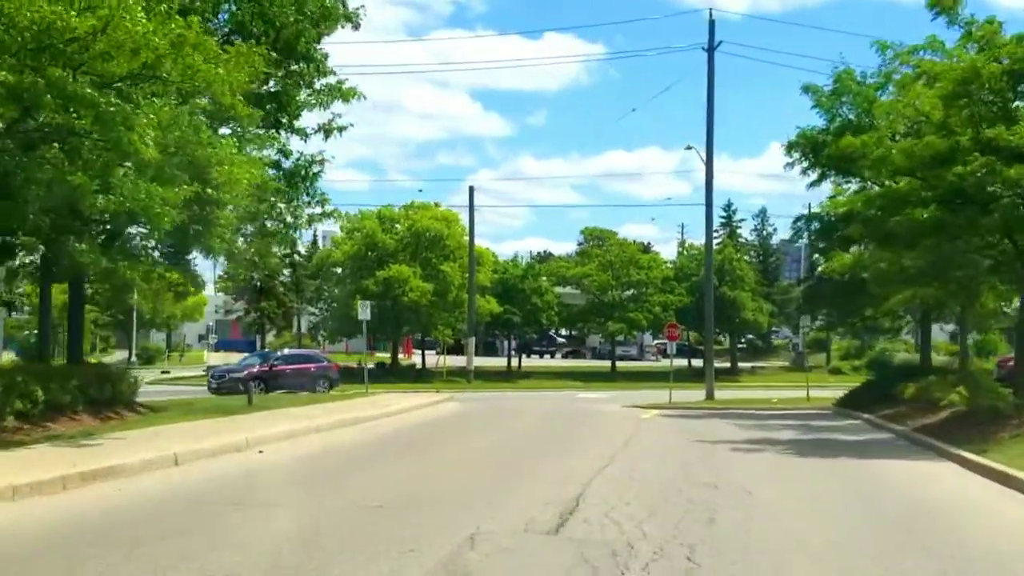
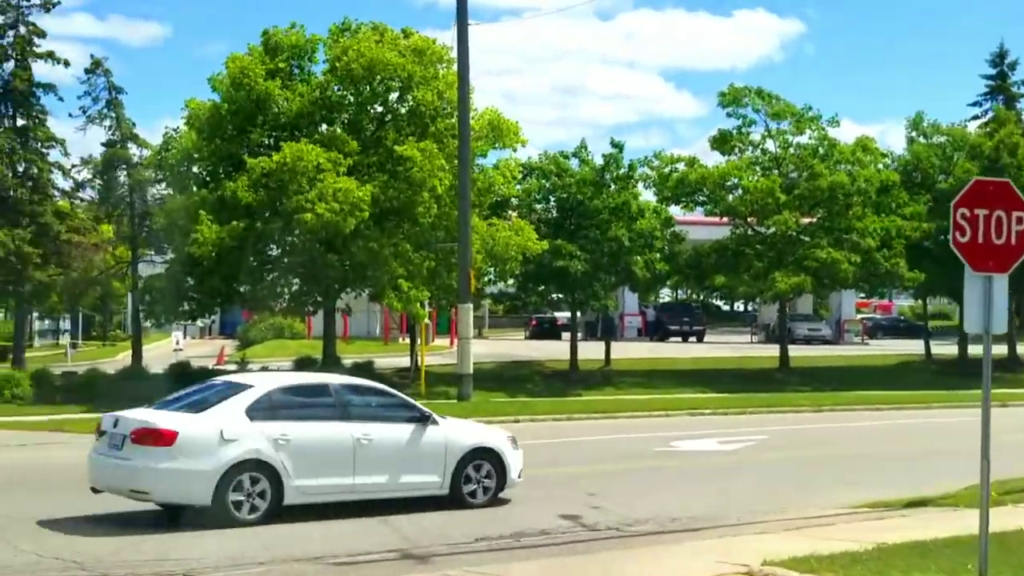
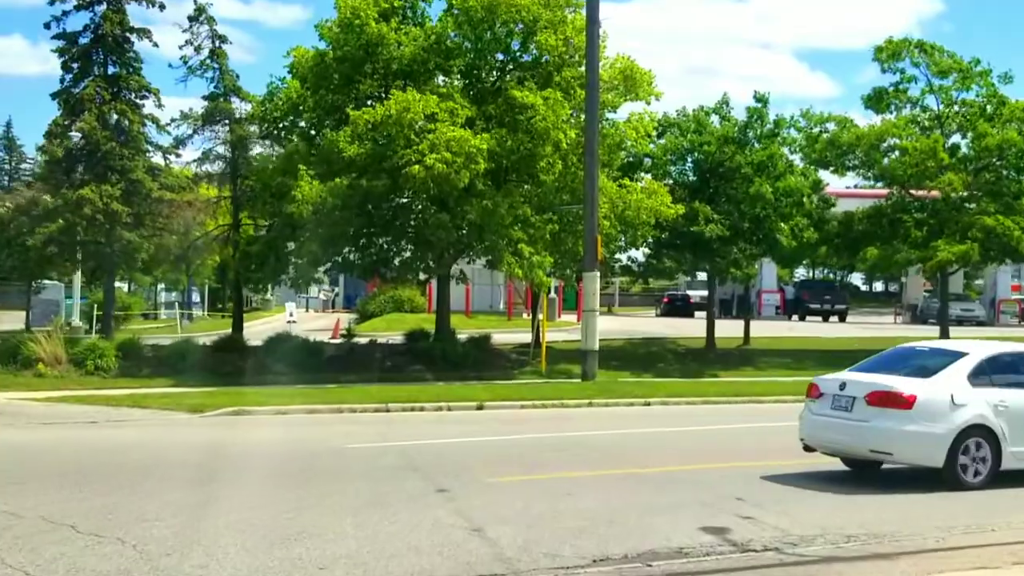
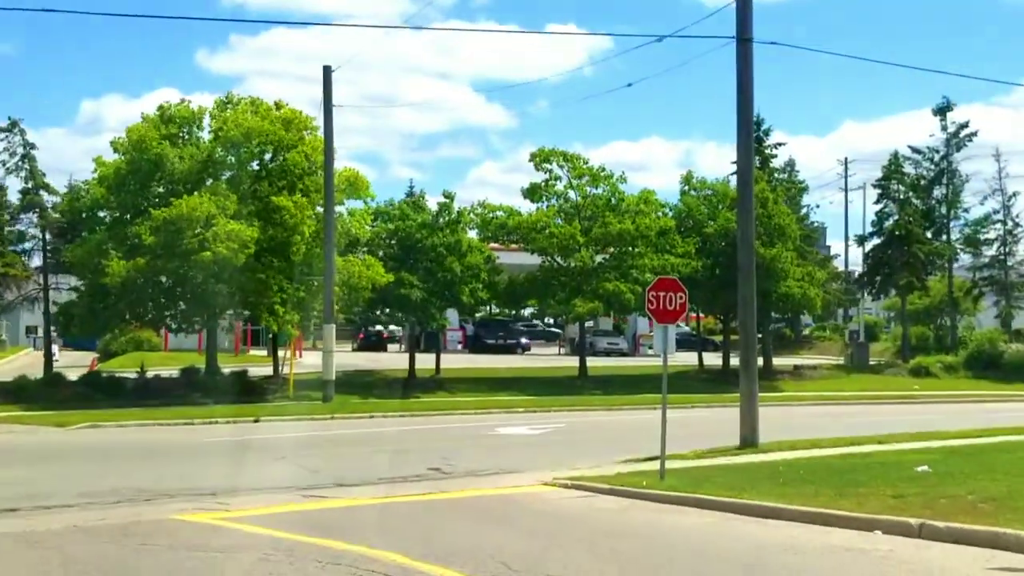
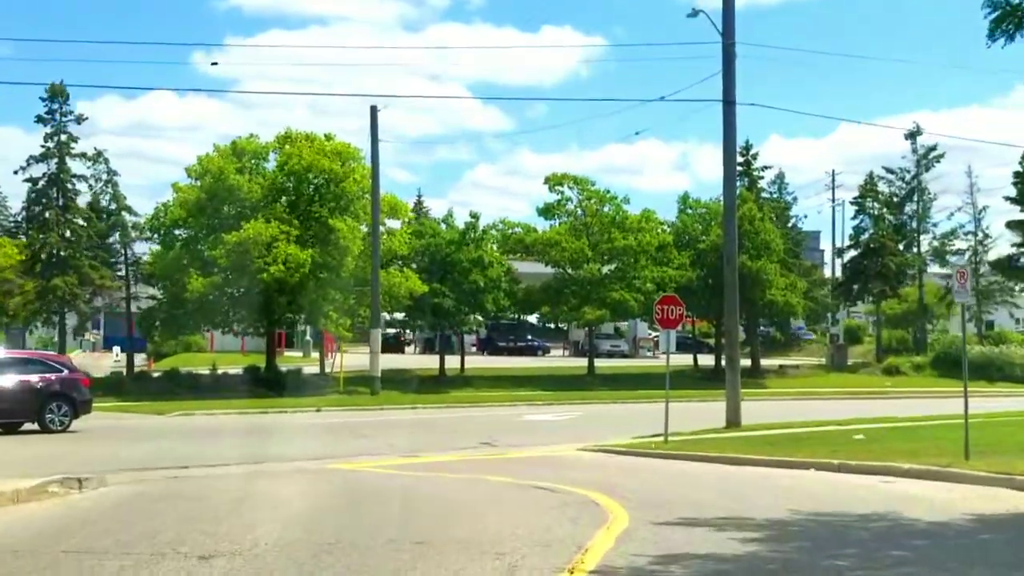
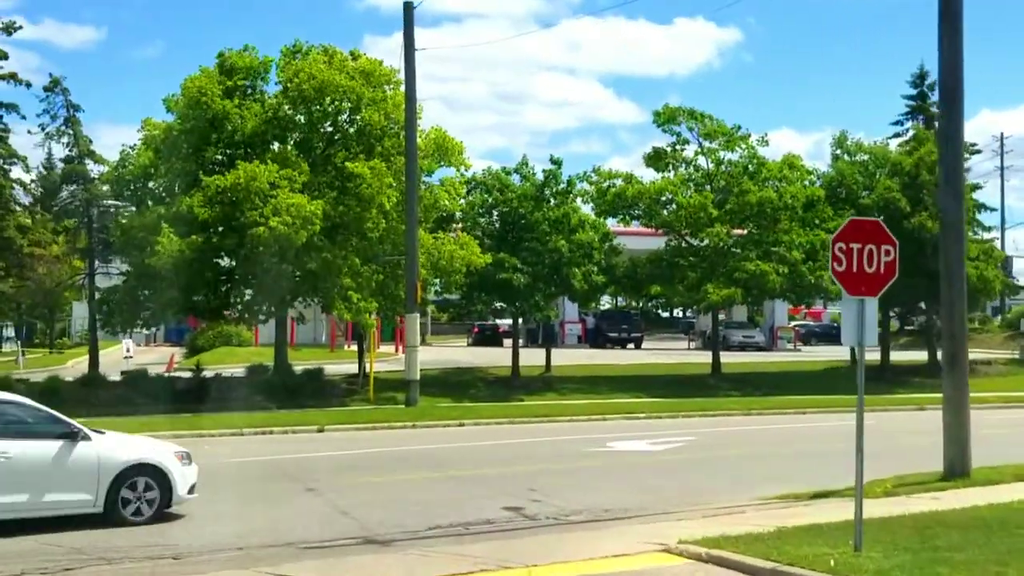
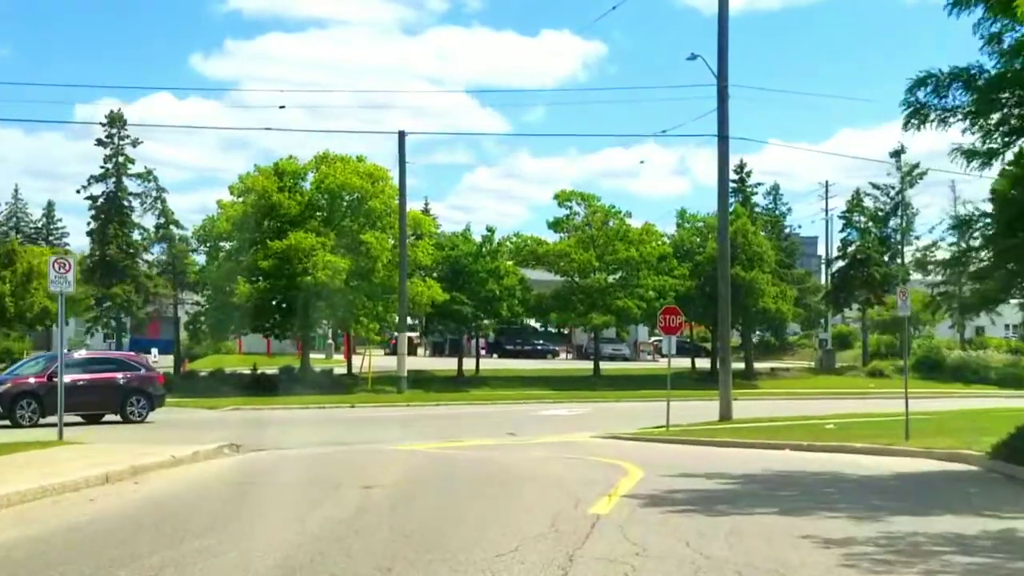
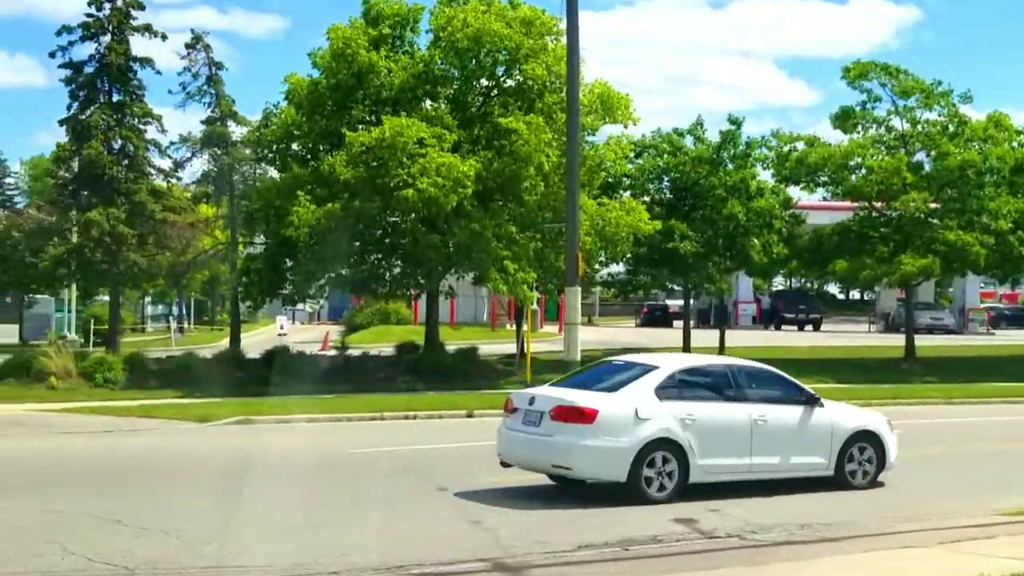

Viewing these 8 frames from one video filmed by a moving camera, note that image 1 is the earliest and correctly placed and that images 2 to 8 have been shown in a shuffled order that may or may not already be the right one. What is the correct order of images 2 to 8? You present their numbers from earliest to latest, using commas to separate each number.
7, 5, 4, 6, 2, 8, 3
